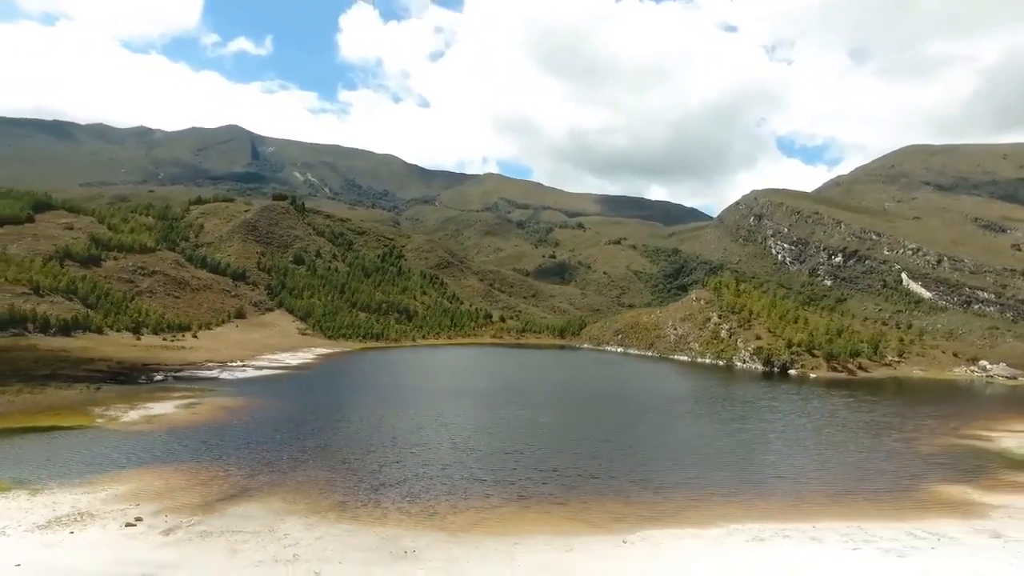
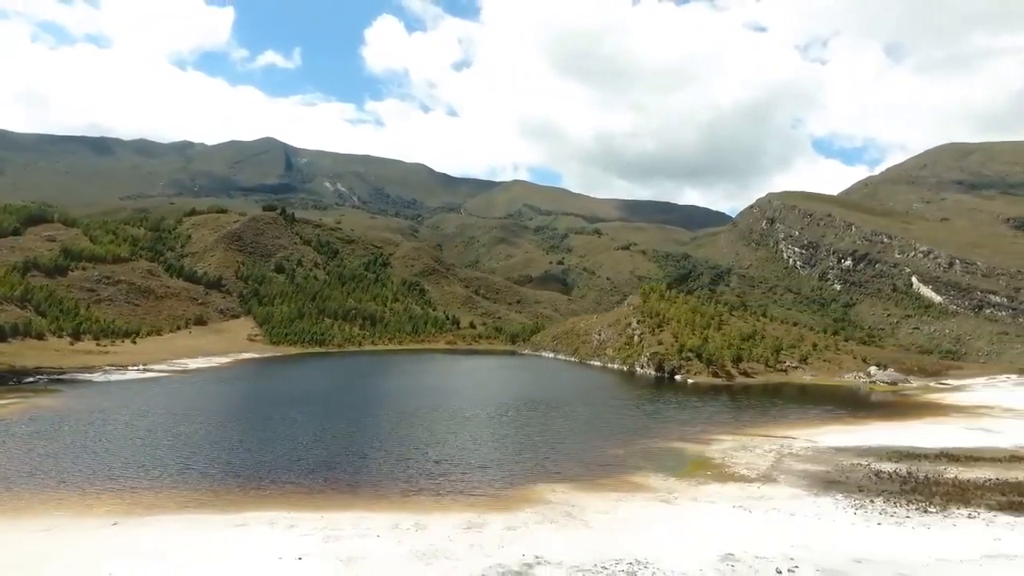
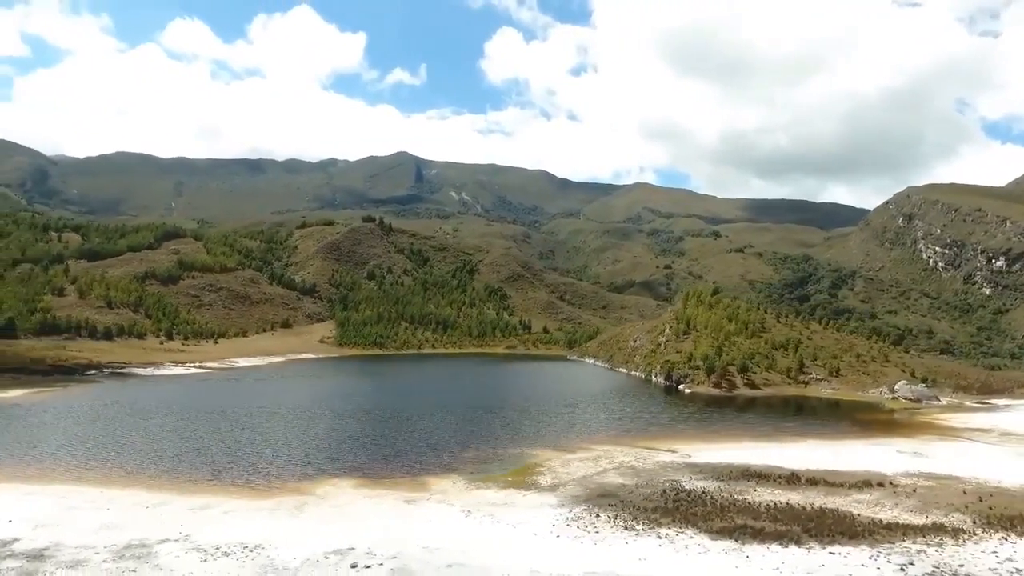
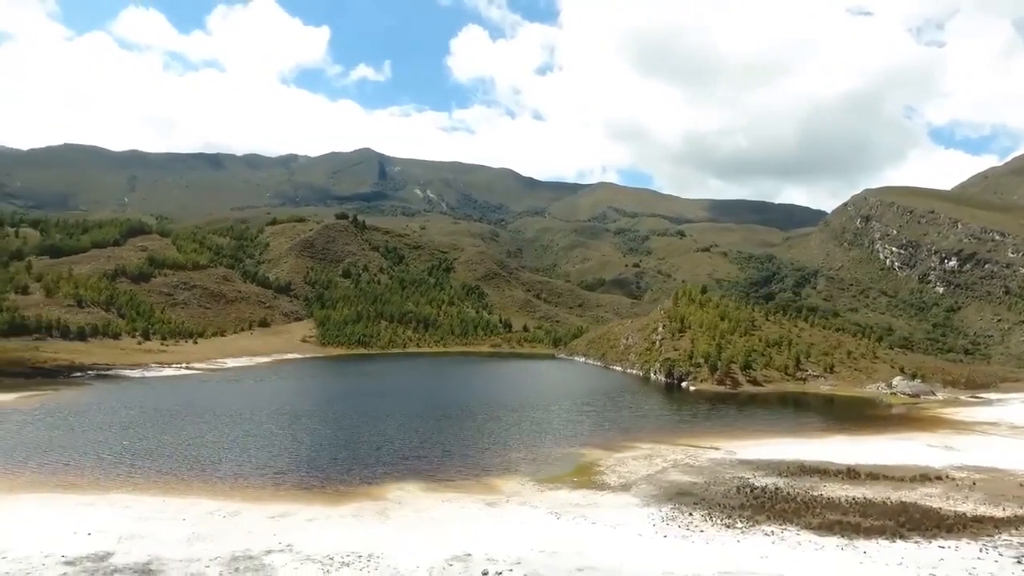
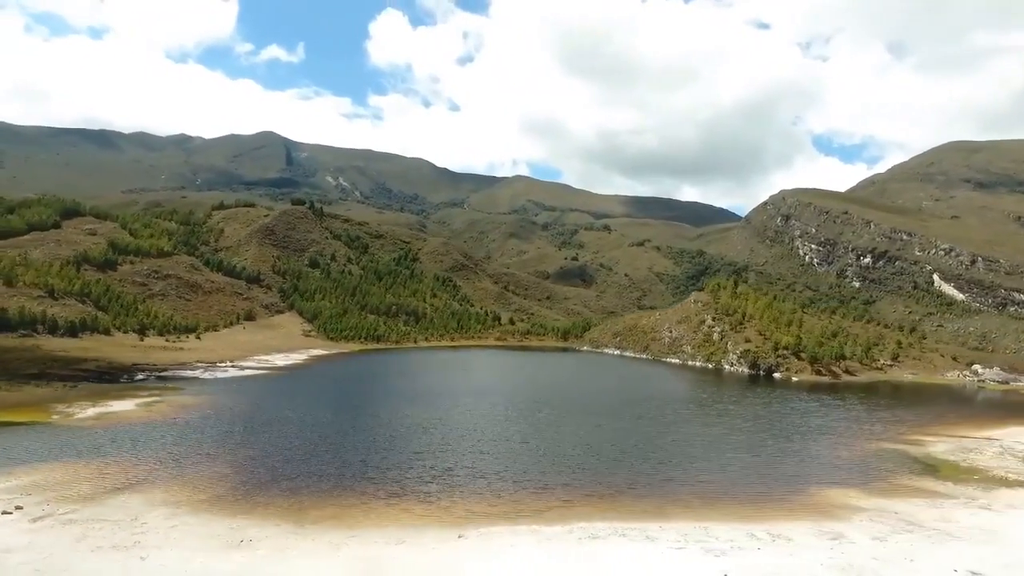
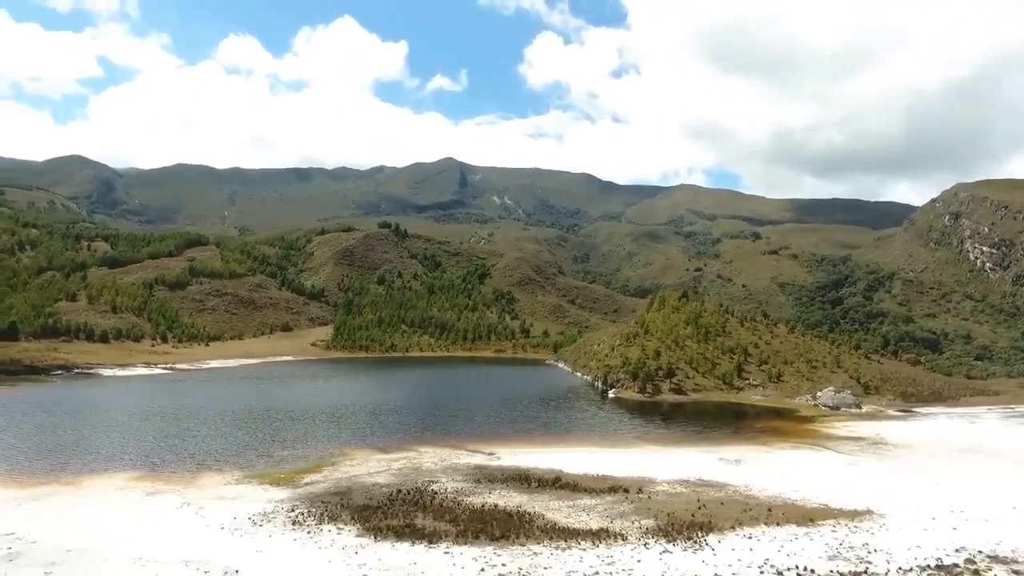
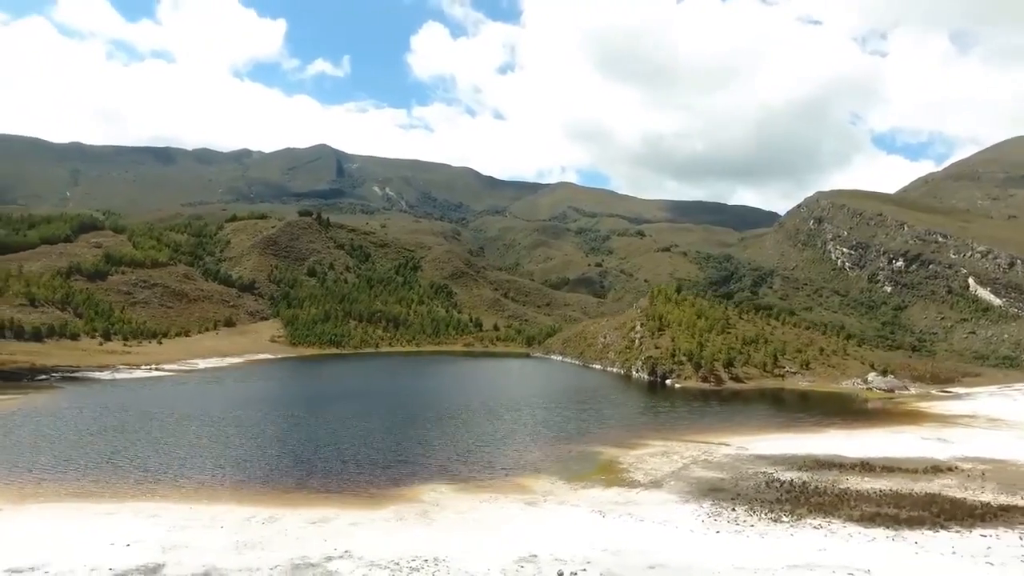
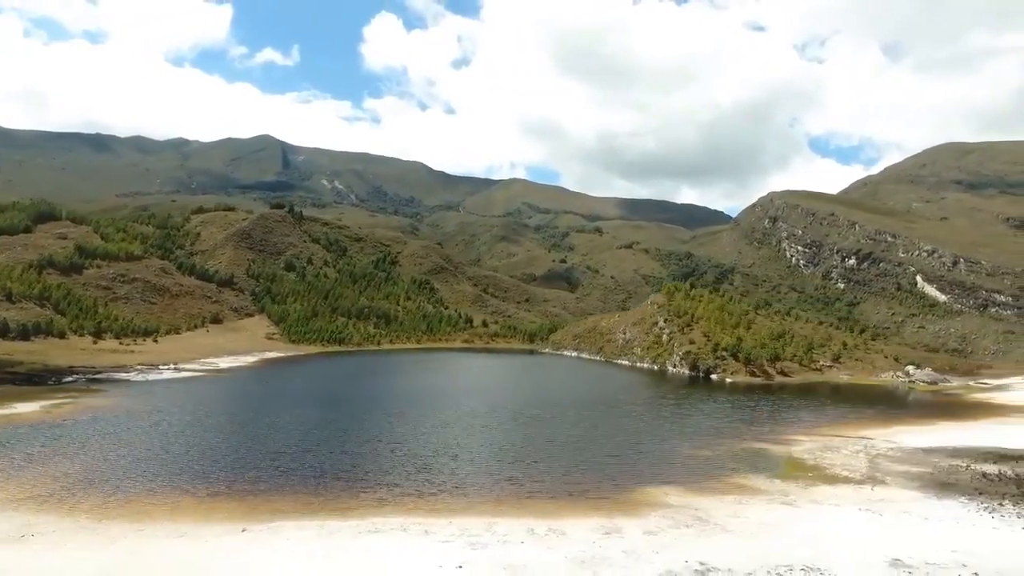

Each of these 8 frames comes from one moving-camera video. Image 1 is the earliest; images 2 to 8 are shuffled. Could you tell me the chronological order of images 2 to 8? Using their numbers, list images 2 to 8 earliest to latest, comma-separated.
5, 8, 2, 7, 4, 3, 6
